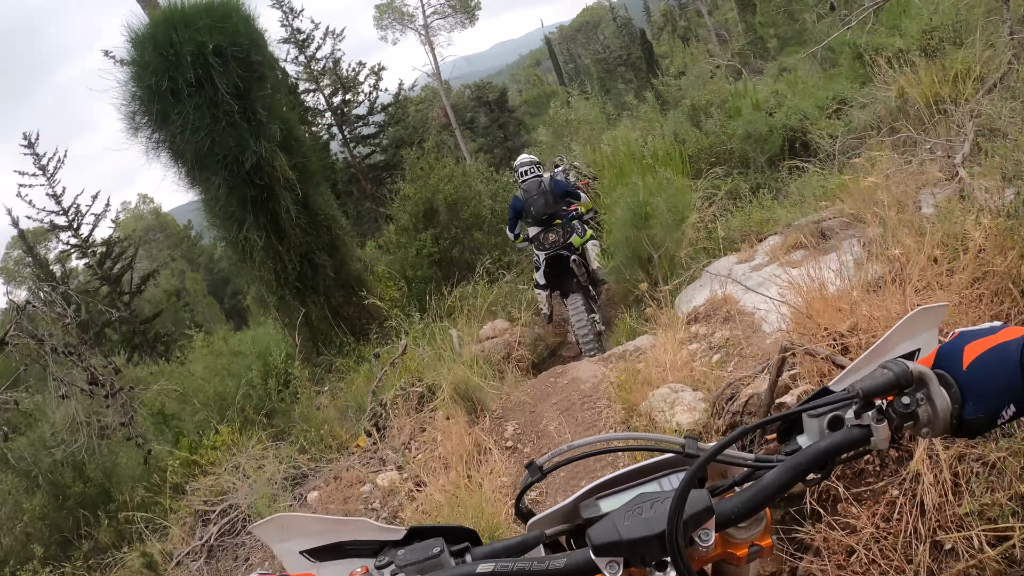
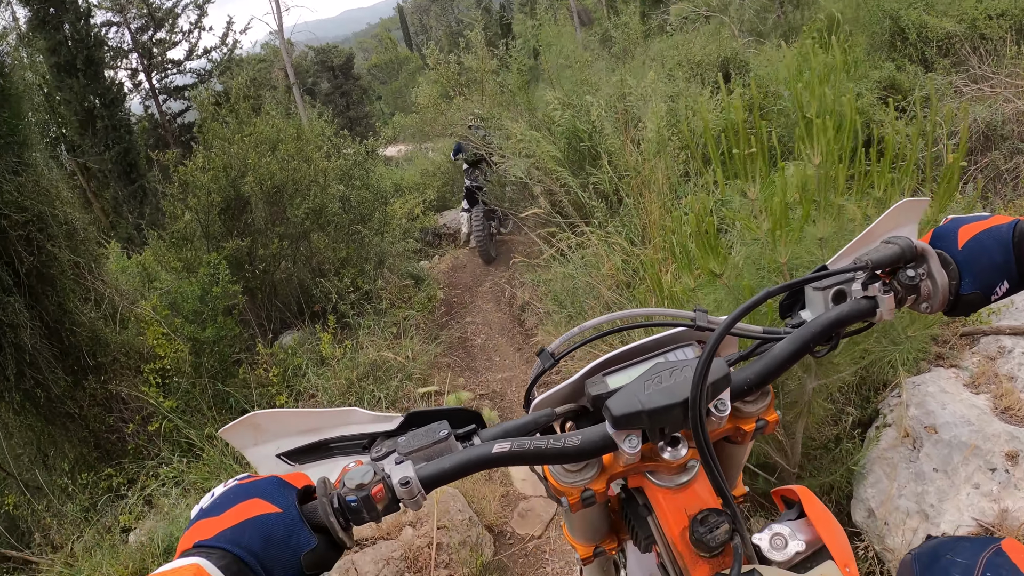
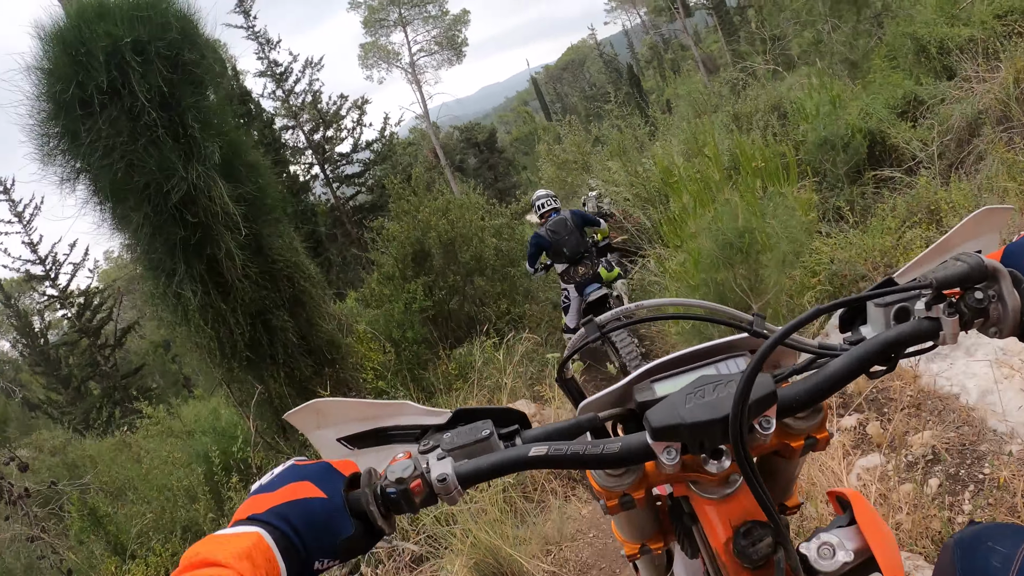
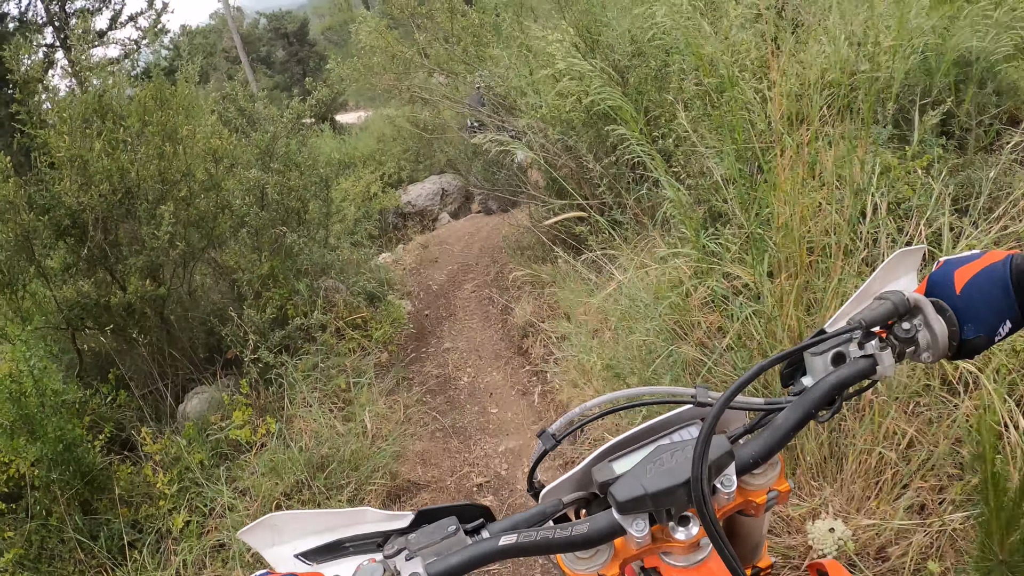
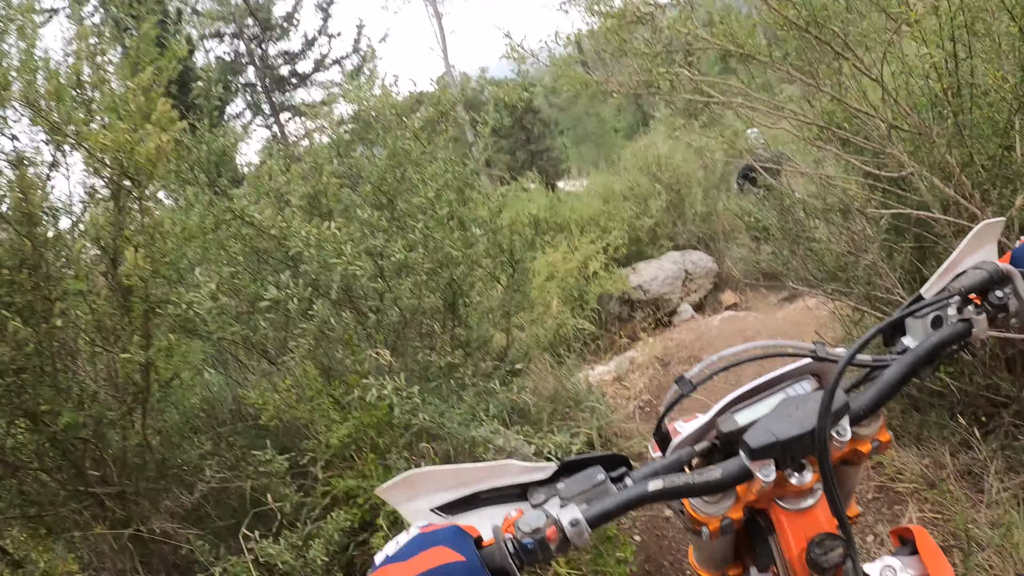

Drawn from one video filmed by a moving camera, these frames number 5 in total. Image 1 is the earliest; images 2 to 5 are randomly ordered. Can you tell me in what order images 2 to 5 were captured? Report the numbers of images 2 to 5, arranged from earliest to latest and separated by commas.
3, 2, 4, 5
